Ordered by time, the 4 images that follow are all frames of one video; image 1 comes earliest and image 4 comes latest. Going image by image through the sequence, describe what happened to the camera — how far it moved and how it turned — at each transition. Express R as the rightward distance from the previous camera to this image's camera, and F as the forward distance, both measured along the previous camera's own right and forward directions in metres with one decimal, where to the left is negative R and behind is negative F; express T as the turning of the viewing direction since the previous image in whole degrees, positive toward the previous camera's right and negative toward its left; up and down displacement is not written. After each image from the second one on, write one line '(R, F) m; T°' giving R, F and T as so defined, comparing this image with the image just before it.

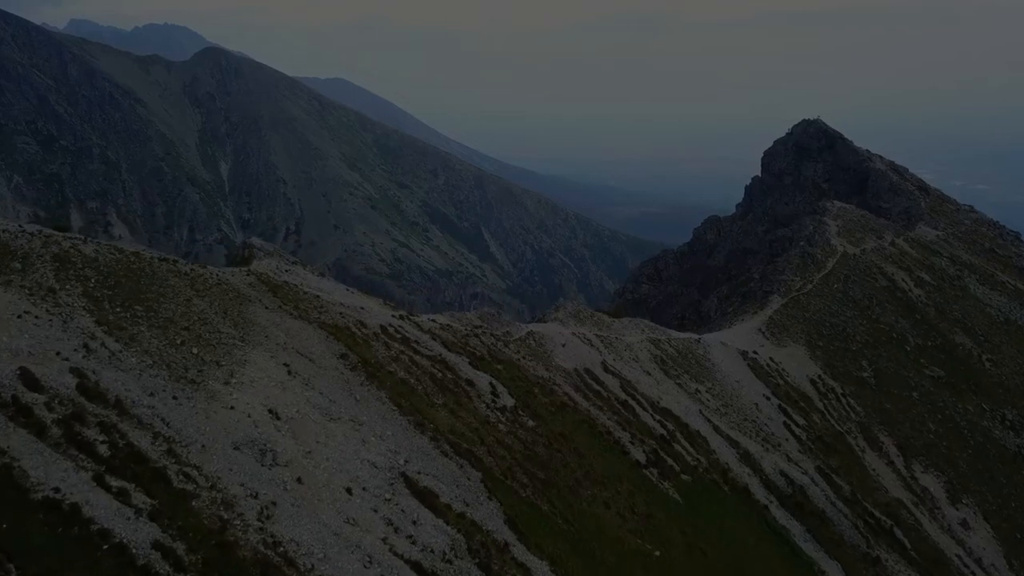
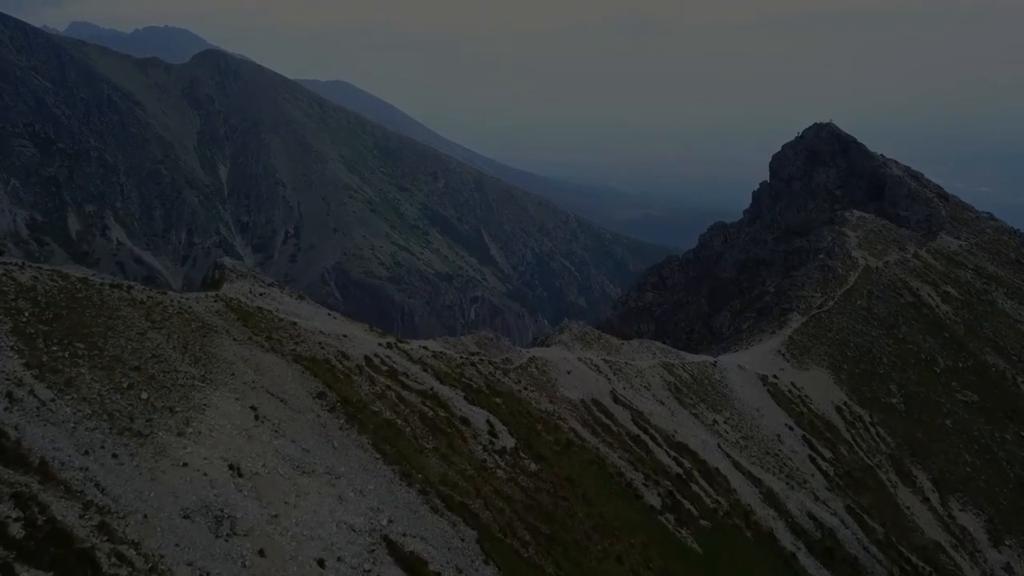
(0.0, +3.9) m; 0°
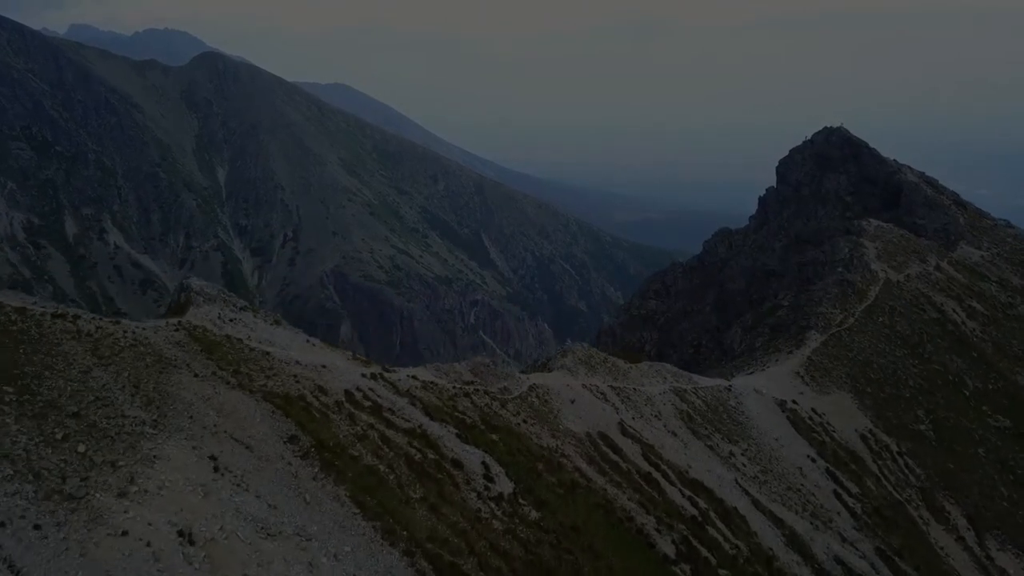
(+0.1, +3.5) m; 0°
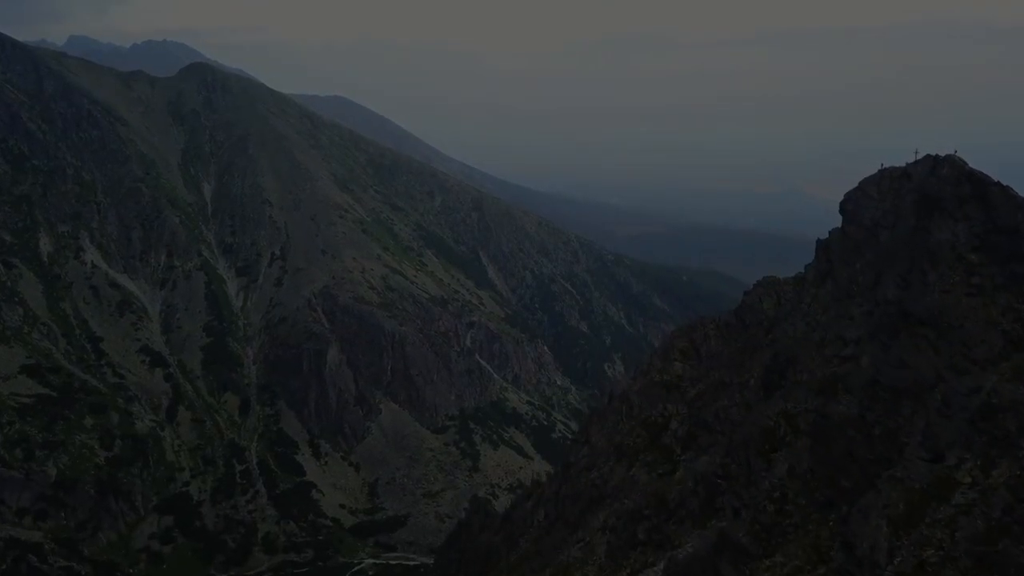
(+1.3, +26.9) m; 0°
